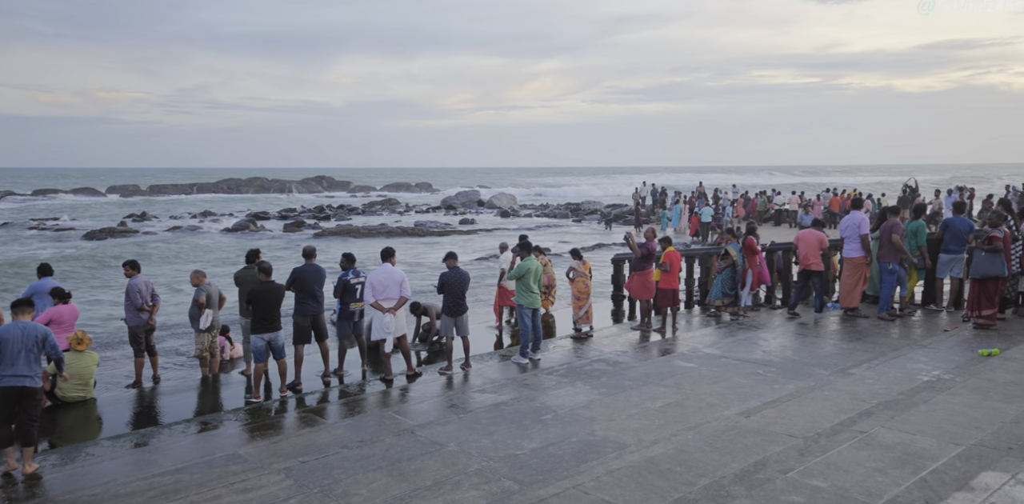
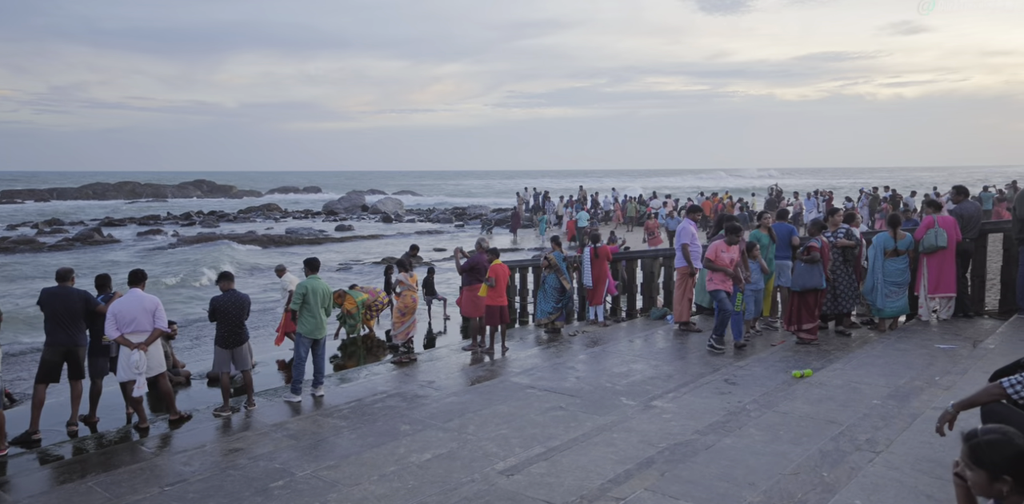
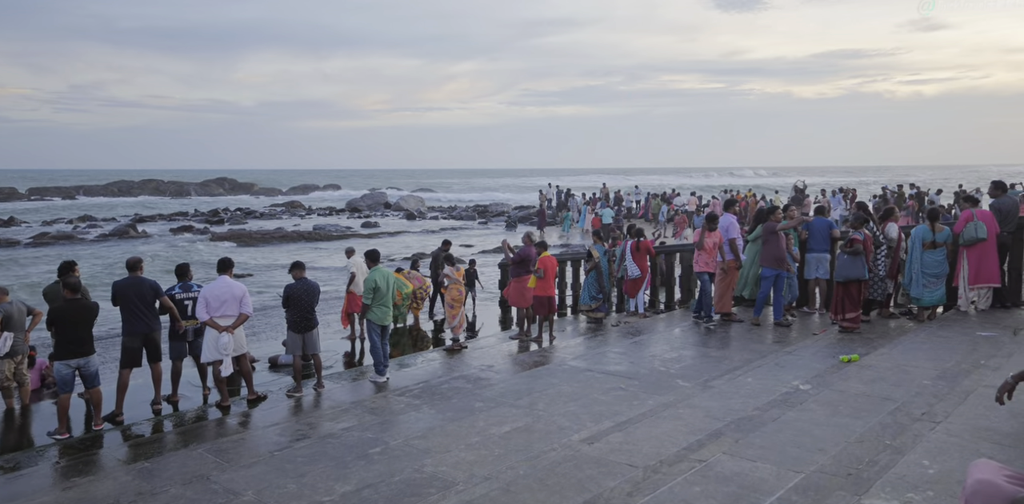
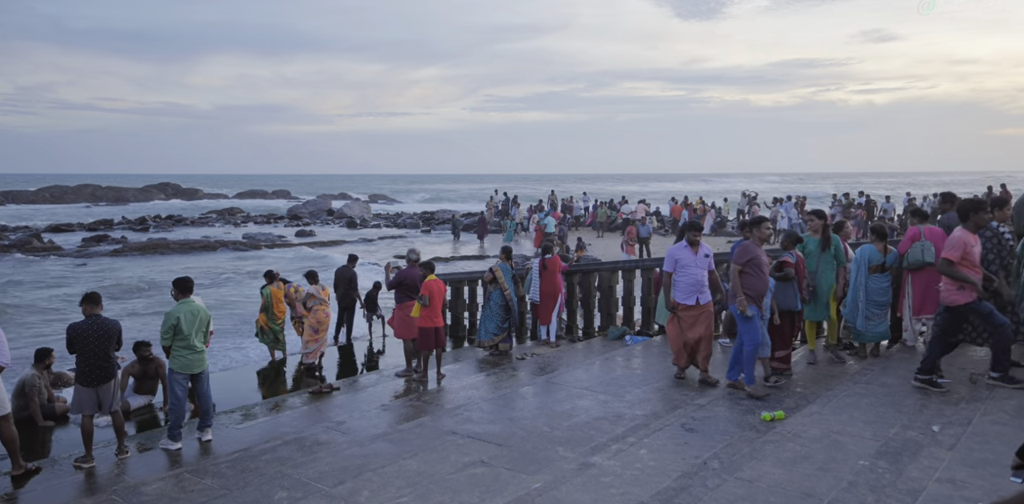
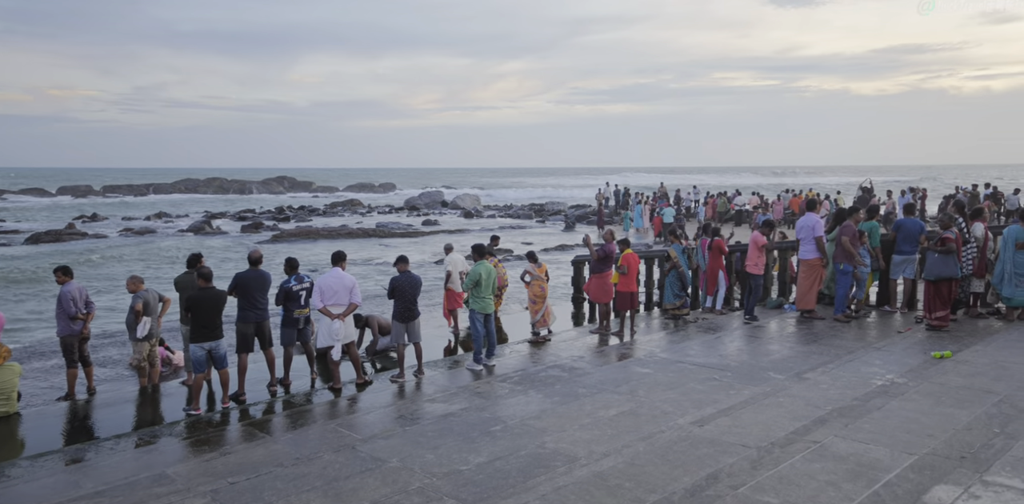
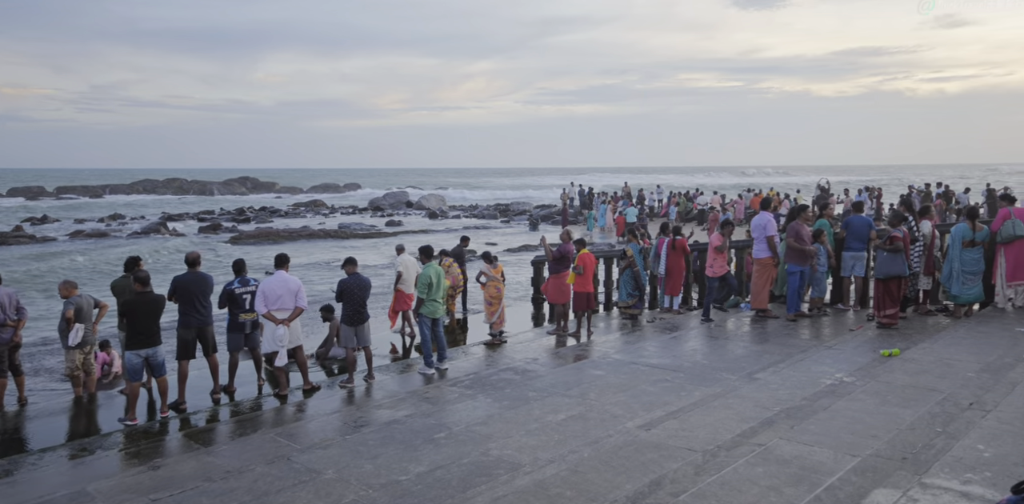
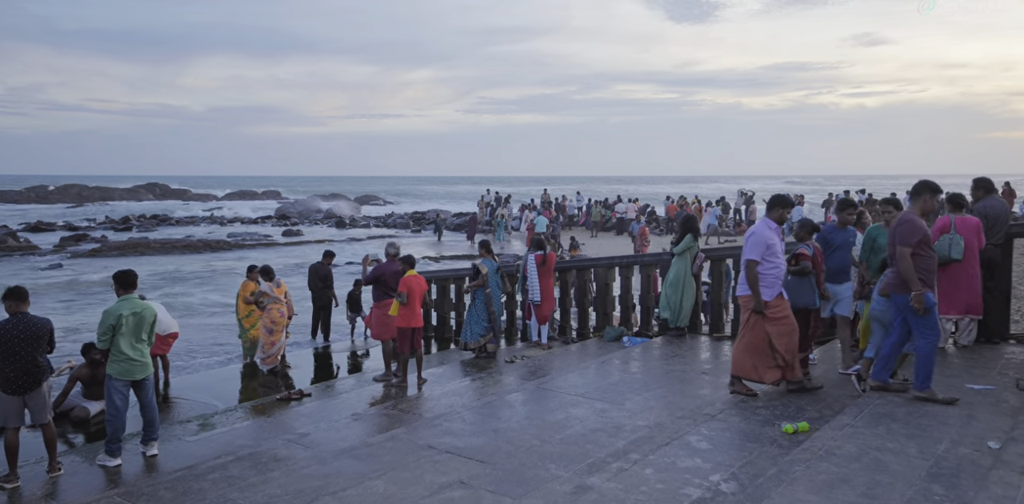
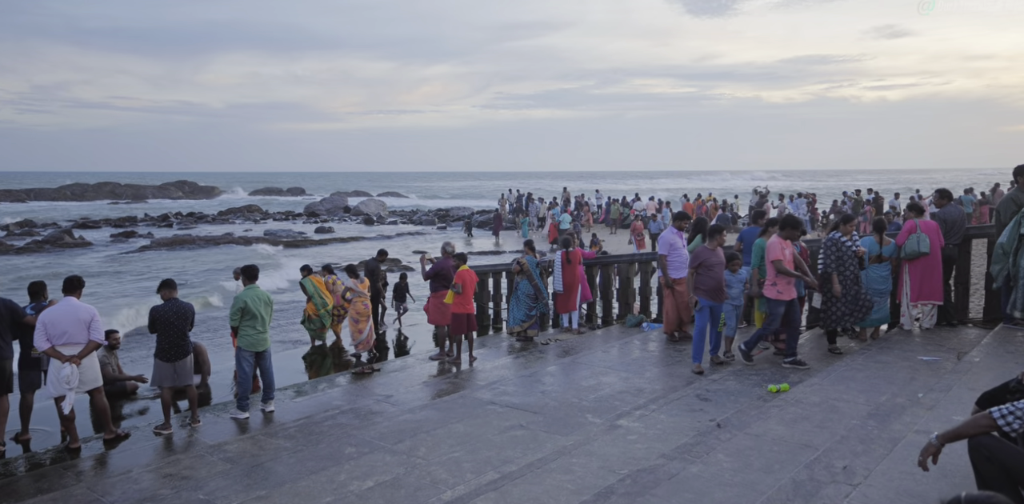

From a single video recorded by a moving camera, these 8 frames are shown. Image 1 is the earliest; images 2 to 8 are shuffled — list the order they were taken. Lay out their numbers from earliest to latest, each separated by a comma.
5, 6, 3, 2, 8, 4, 7
